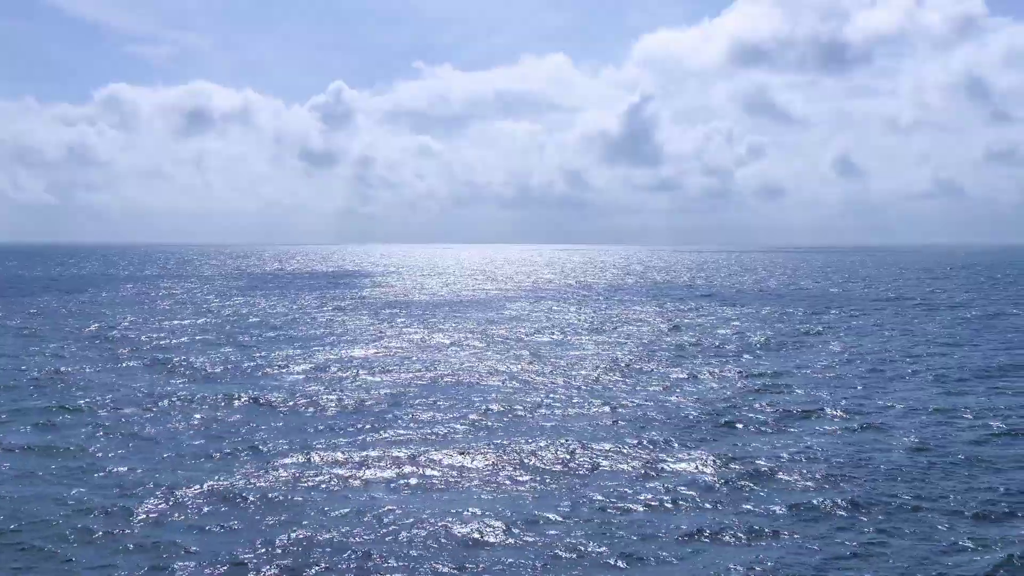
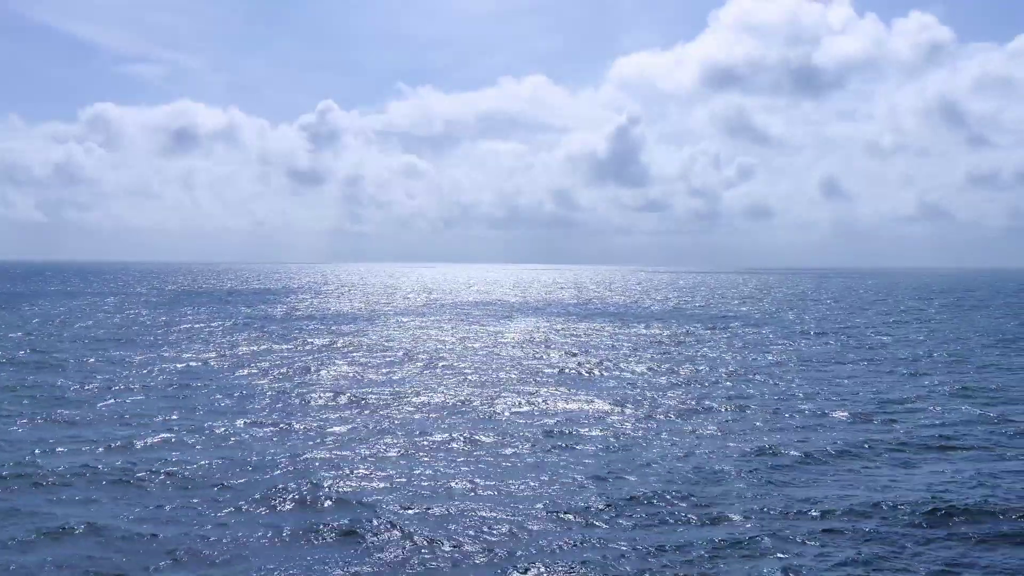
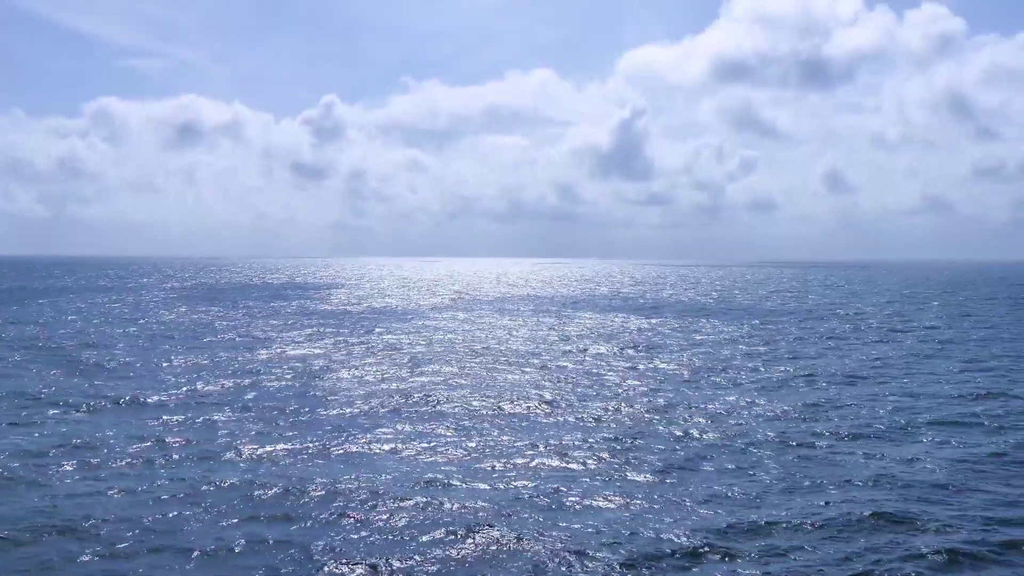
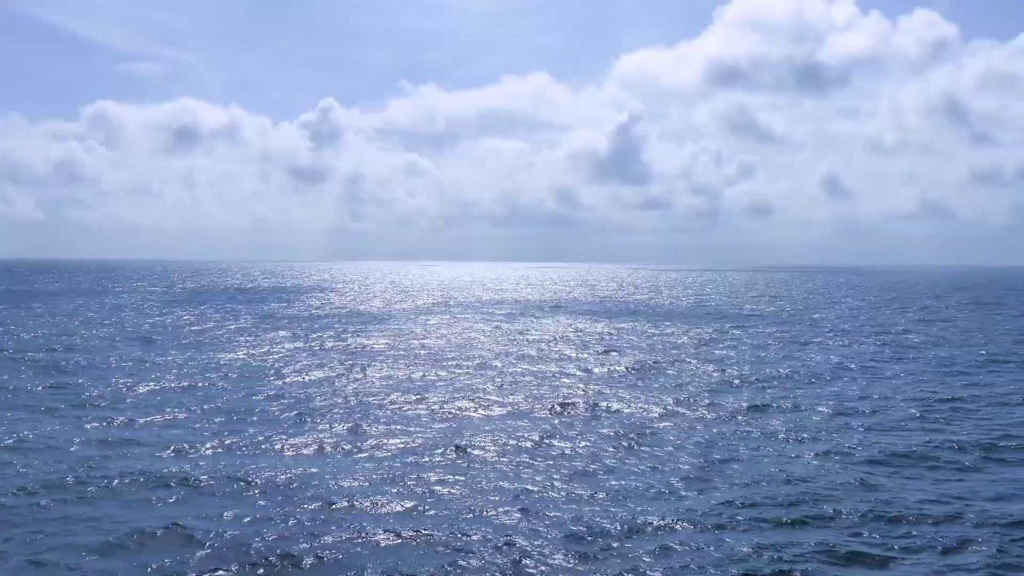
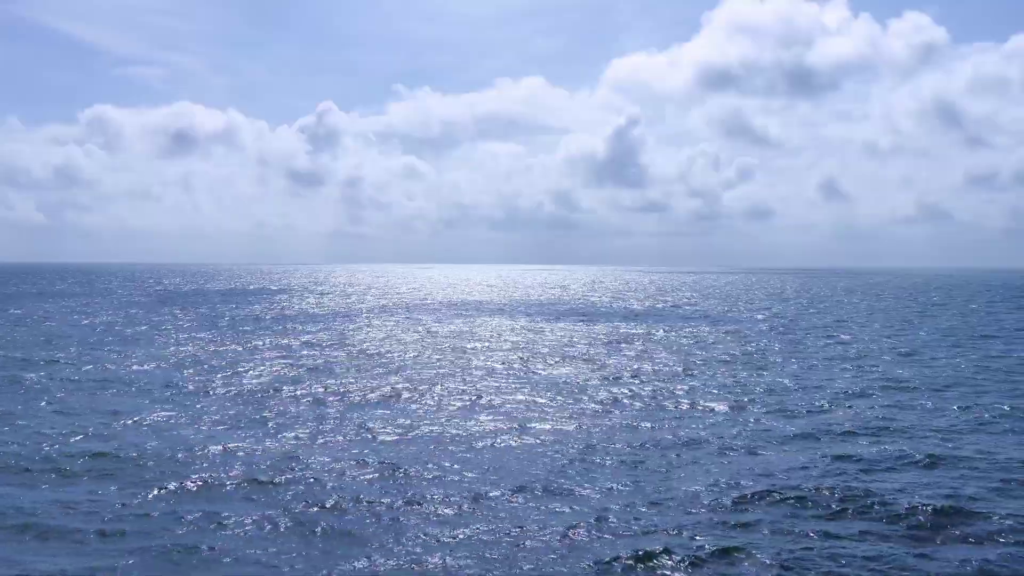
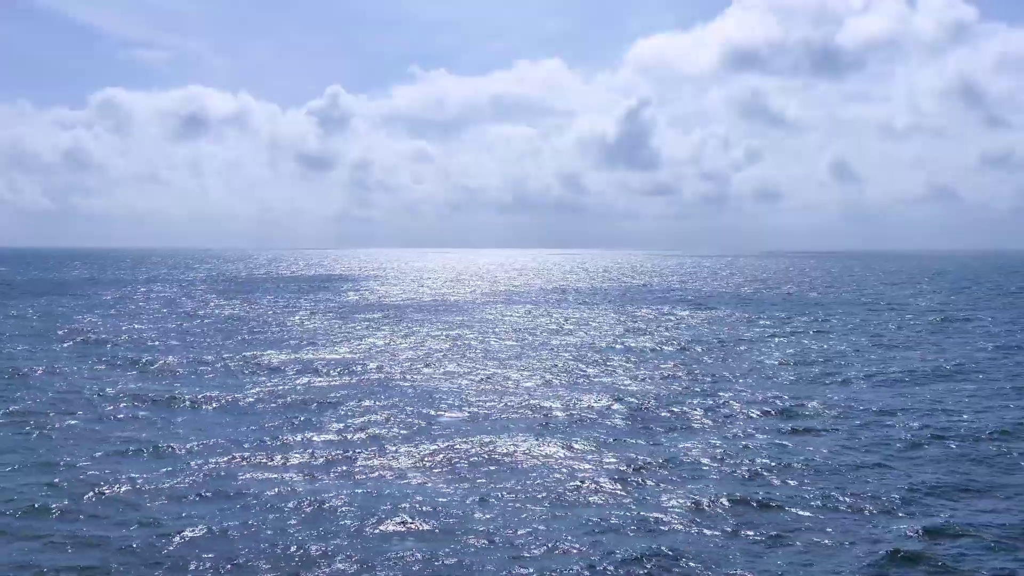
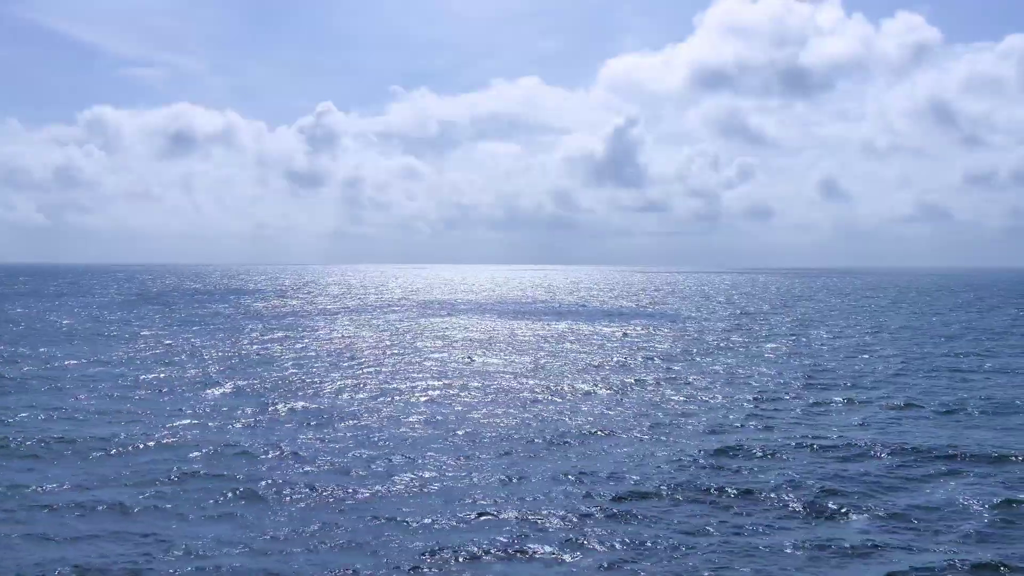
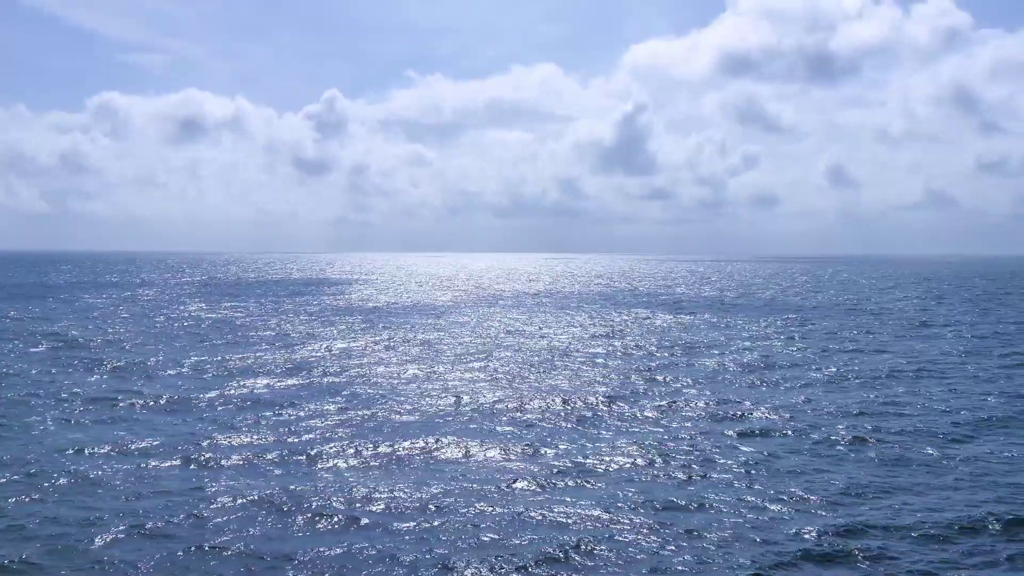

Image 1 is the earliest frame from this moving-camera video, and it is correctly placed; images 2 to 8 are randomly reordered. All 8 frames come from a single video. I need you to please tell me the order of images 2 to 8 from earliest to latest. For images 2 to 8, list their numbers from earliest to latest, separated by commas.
6, 8, 3, 4, 2, 5, 7
